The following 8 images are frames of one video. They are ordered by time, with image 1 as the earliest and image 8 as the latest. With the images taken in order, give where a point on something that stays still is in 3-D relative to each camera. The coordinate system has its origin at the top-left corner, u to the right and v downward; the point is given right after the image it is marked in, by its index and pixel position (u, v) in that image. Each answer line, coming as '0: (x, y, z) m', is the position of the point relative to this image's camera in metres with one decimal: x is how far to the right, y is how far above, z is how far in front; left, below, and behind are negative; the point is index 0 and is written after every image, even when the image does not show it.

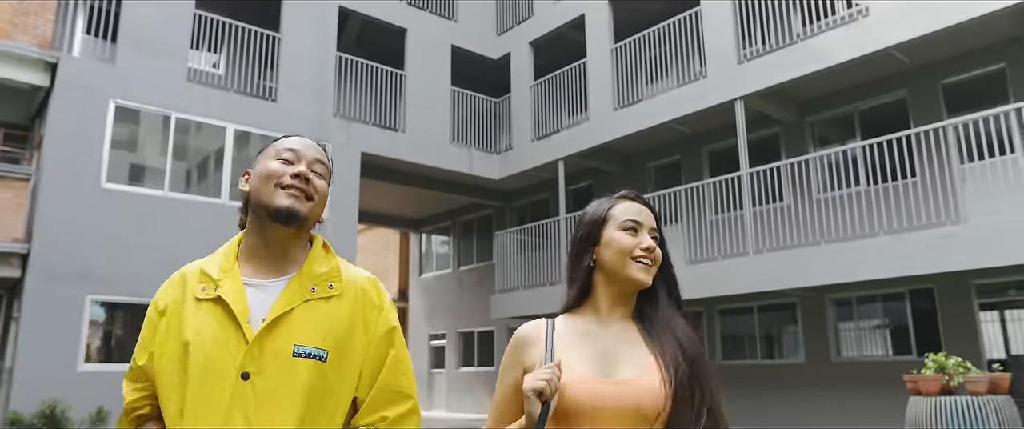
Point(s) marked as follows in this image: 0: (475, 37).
0: (-0.7, +3.4, +14.2) m
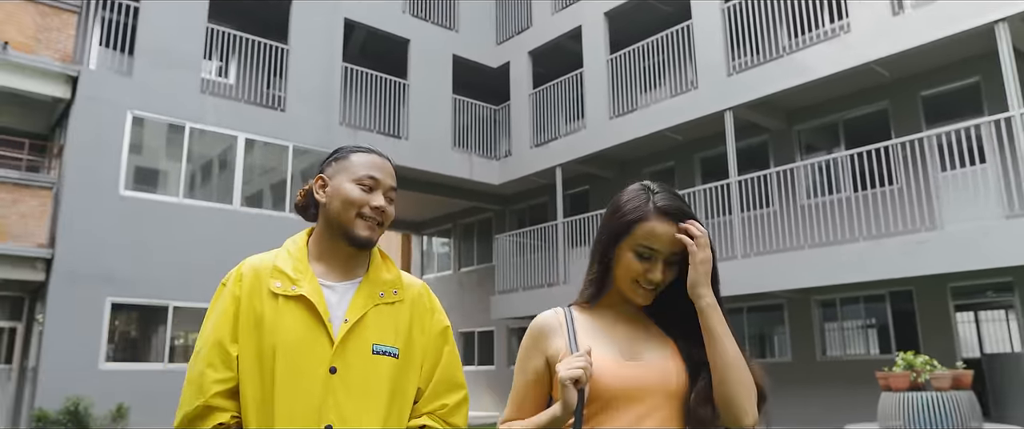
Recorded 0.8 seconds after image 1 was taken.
0: (-0.7, +3.4, +14.7) m
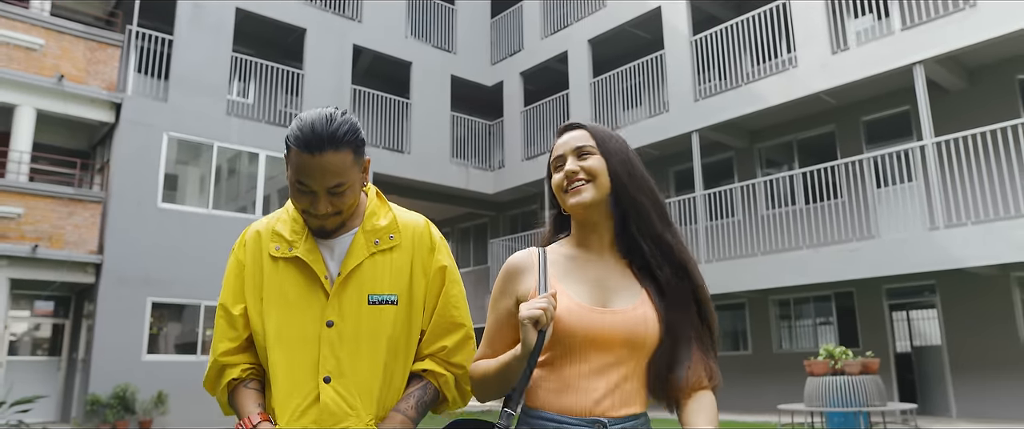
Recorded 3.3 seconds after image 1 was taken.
0: (-0.9, +3.2, +16.0) m
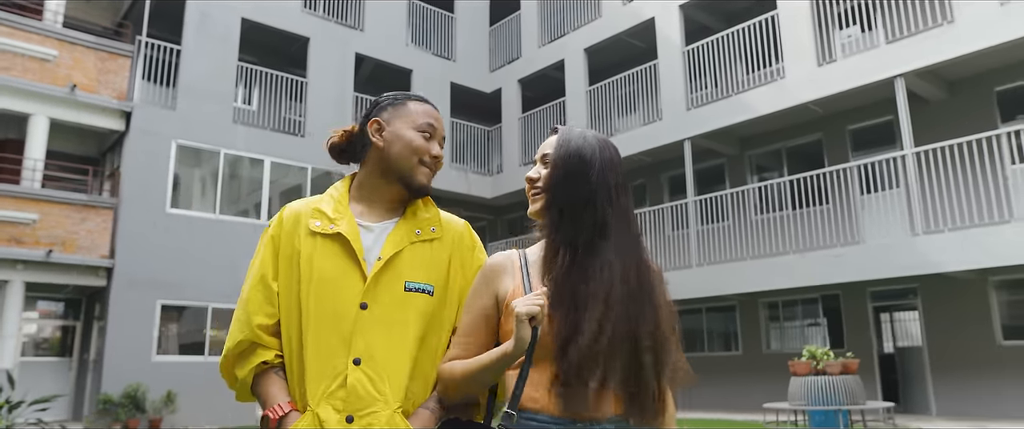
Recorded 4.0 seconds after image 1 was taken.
0: (-0.9, +3.2, +16.3) m
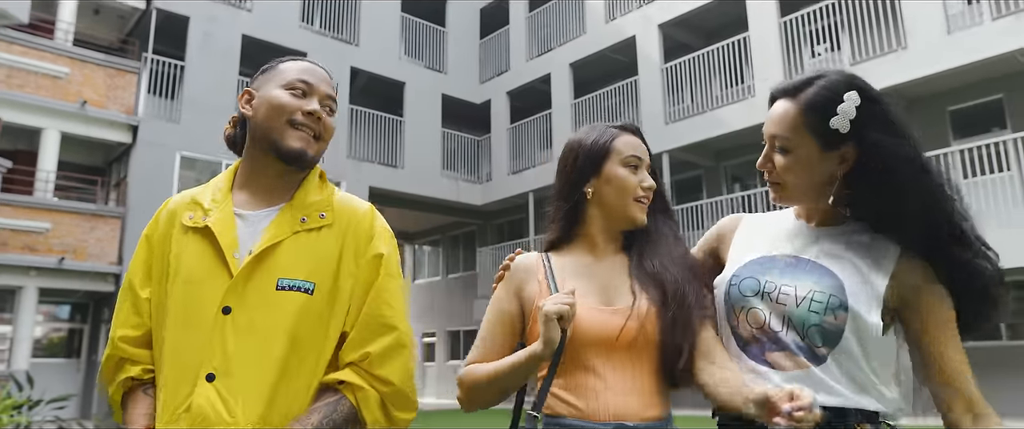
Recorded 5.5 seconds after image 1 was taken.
0: (-1.2, +3.0, +17.0) m
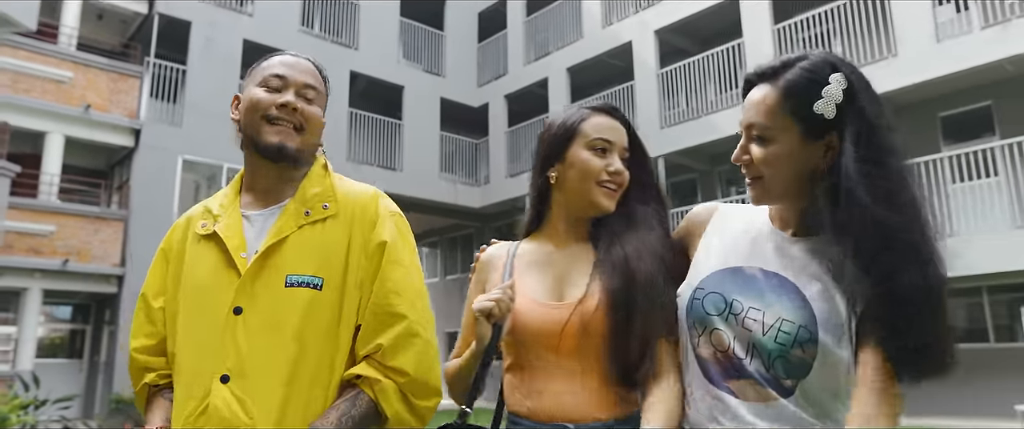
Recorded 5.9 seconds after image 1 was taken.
0: (-1.2, +3.0, +17.2) m
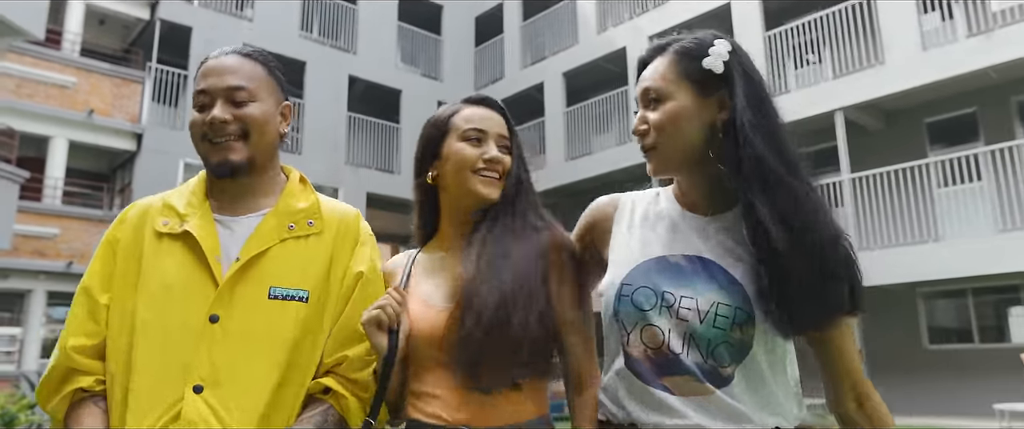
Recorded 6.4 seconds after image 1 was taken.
0: (-1.3, +2.9, +17.4) m
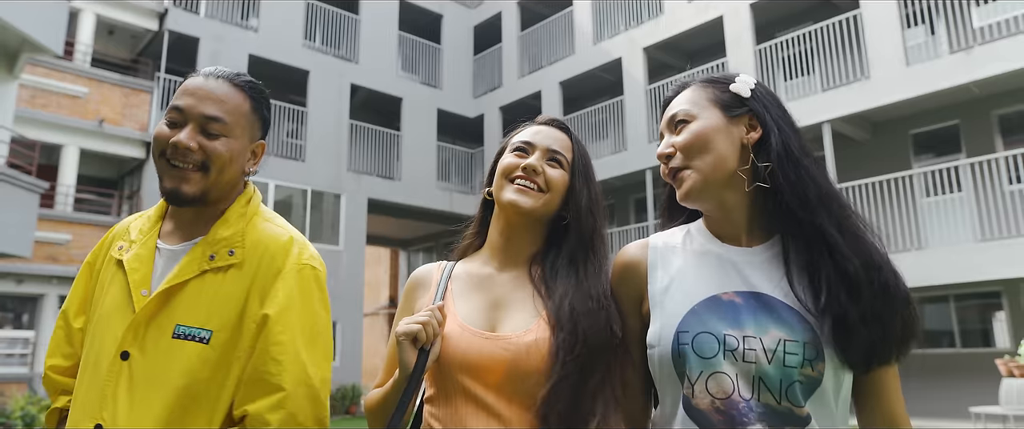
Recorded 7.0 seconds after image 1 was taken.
0: (-1.4, +2.8, +17.7) m
